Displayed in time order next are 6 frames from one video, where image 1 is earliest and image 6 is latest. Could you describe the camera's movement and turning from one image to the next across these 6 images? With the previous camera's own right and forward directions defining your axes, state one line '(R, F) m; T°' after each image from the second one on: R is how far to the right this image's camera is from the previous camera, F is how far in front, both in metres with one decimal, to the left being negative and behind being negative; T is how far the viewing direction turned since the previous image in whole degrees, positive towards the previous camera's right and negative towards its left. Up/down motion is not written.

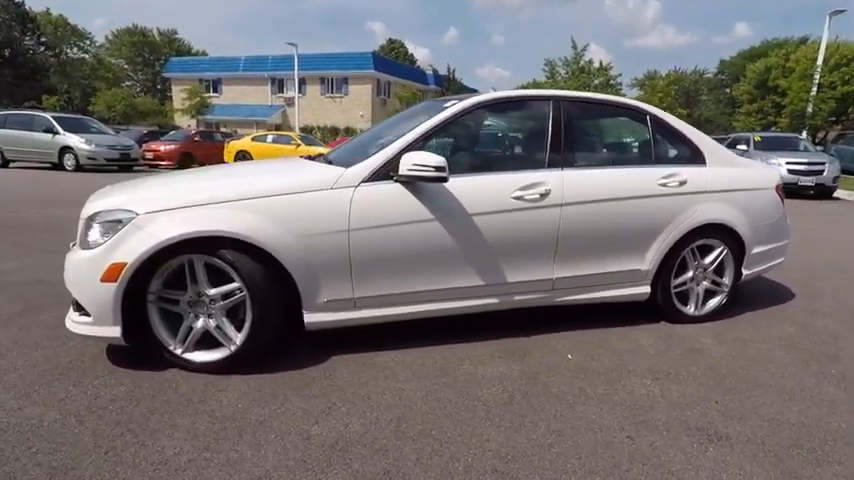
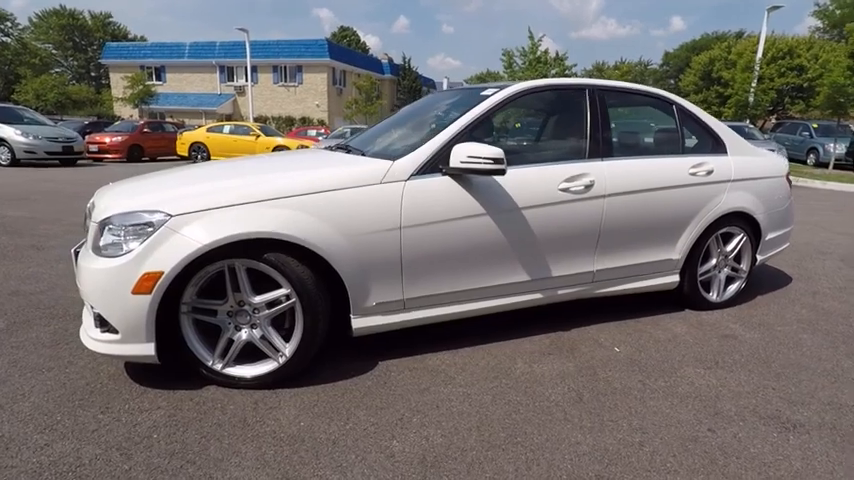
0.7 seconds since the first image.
(-0.8, +0.3) m; +6°
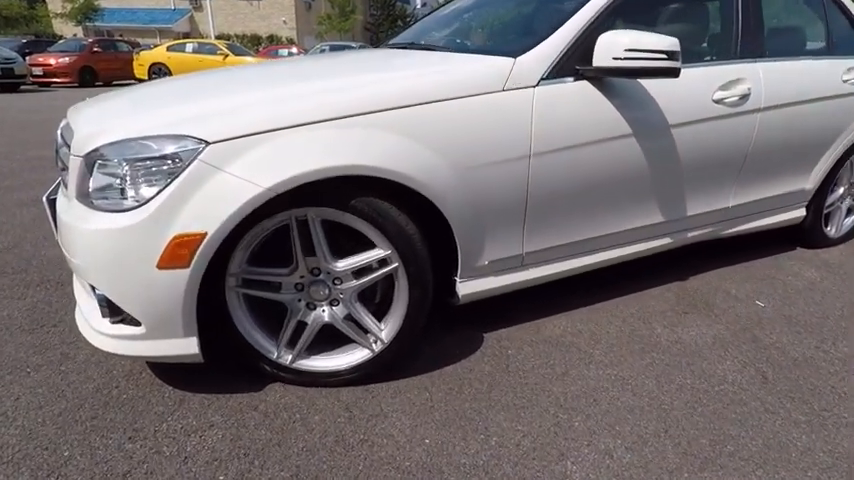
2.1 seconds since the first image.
(-0.9, +1.1) m; +3°
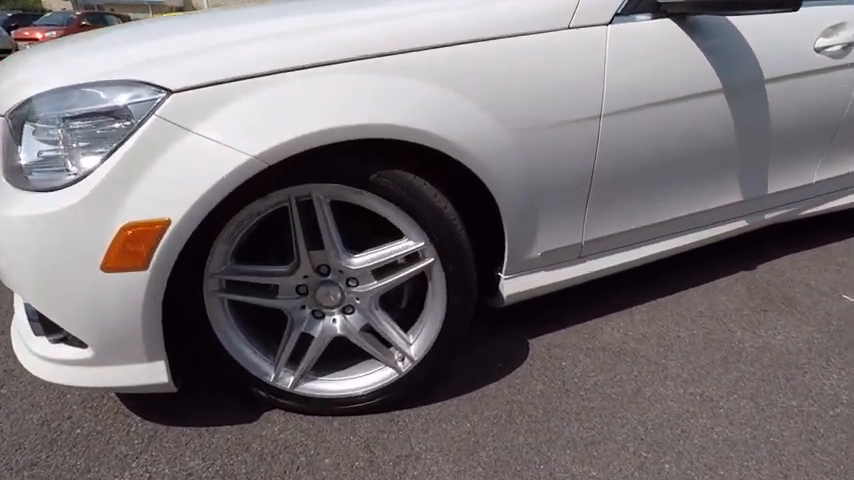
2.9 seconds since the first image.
(-0.2, +0.6) m; 0°
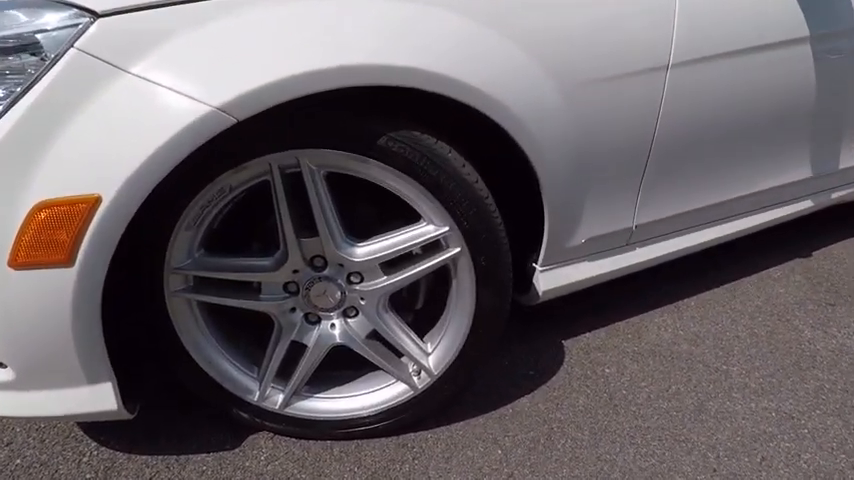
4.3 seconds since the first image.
(-0.1, +0.4) m; 0°
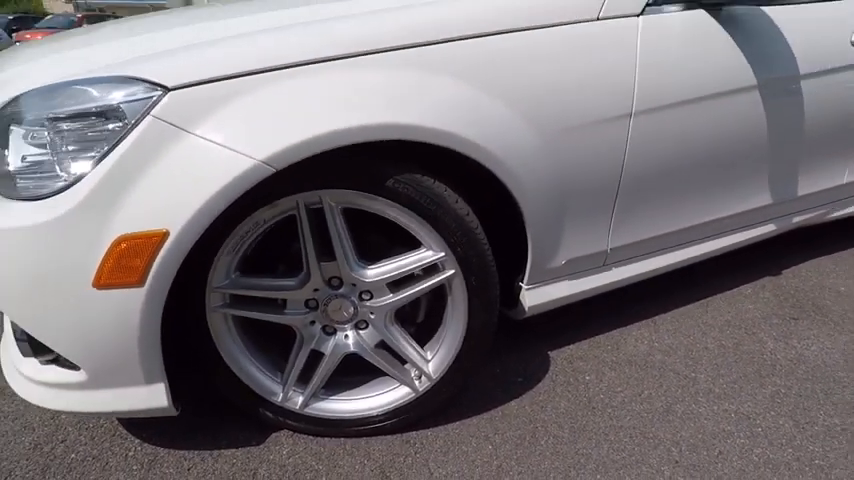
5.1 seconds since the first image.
(0.0, -0.3) m; 0°
